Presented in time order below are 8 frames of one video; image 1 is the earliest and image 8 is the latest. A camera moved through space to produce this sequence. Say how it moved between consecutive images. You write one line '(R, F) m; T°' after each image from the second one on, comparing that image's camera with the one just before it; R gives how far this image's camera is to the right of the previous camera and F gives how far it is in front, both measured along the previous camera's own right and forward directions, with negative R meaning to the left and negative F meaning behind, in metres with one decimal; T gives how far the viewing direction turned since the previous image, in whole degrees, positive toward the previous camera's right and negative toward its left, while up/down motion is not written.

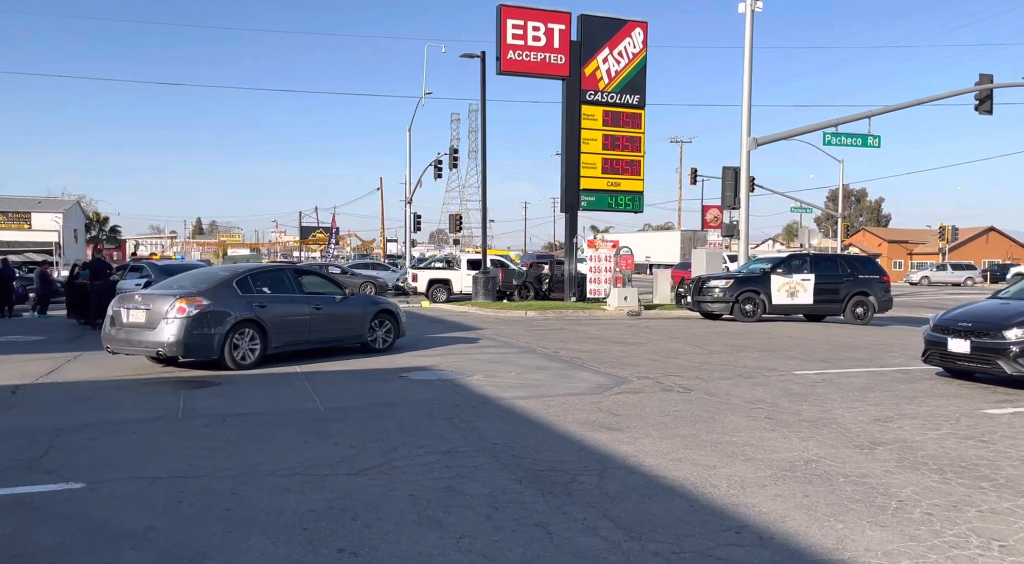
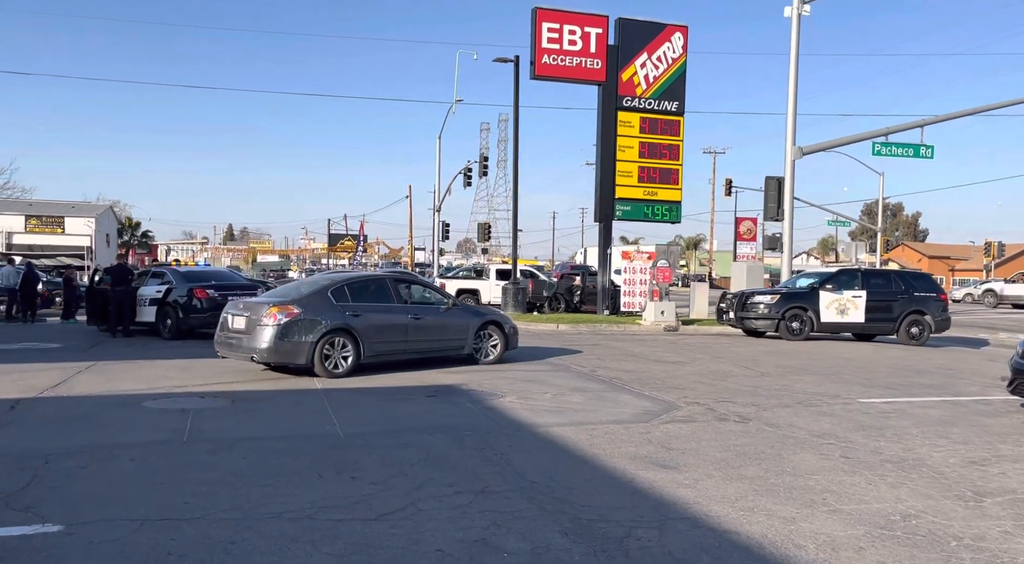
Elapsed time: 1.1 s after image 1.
(-0.1, +0.9) m; -2°
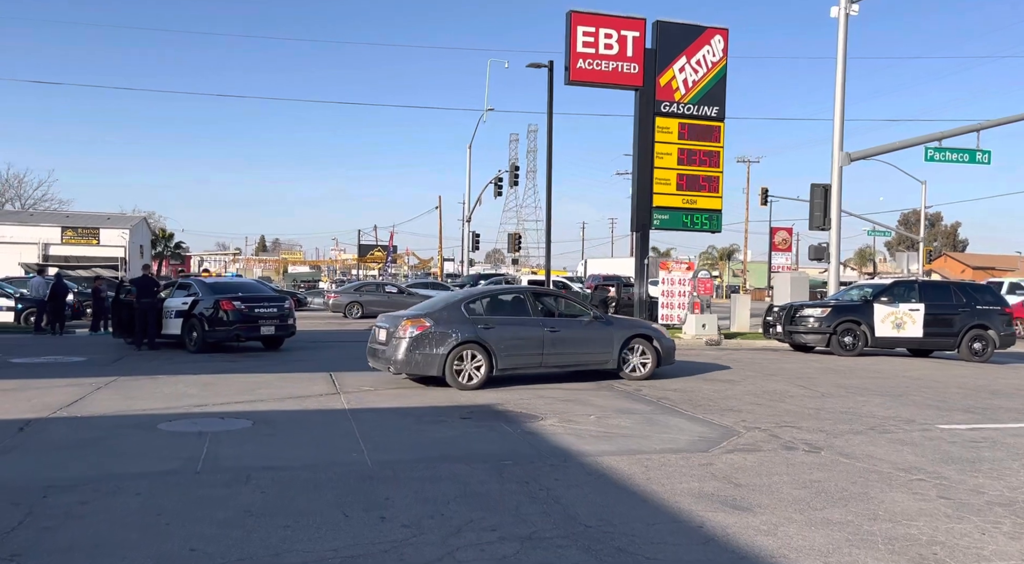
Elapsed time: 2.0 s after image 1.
(-0.2, +0.8) m; -2°
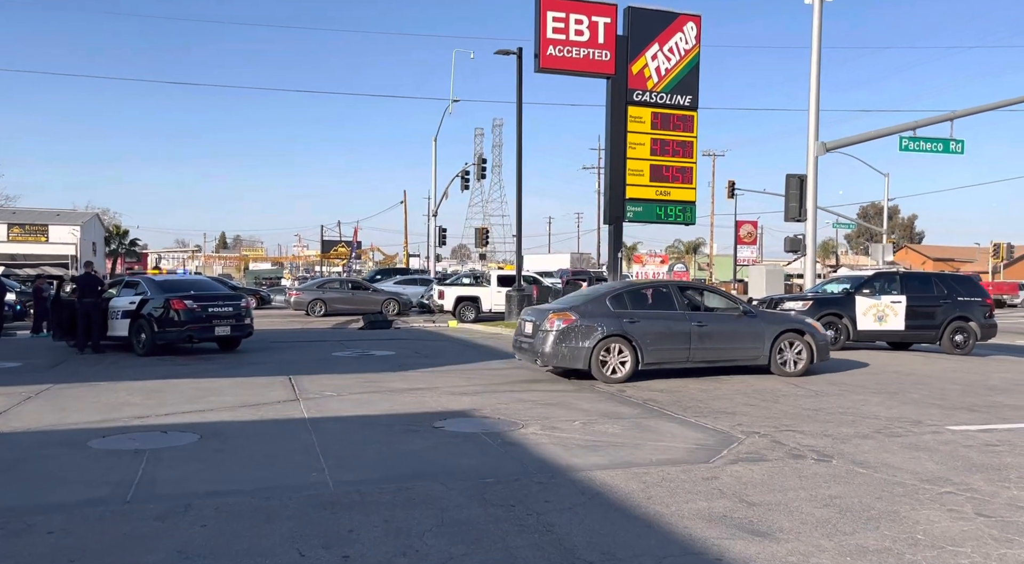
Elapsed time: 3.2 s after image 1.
(-0.1, +0.9) m; +2°
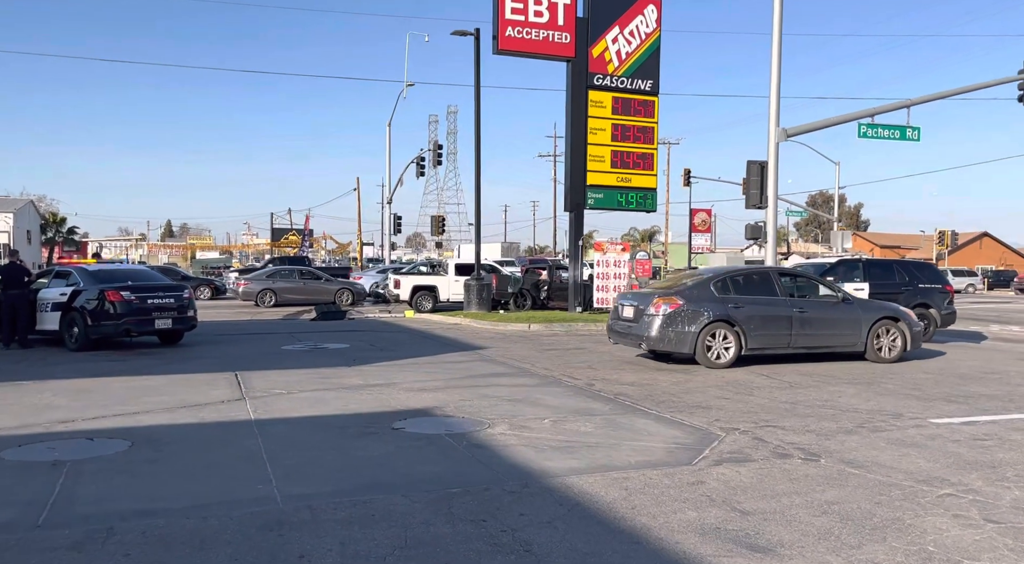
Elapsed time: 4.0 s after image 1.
(-0.1, +0.6) m; +3°
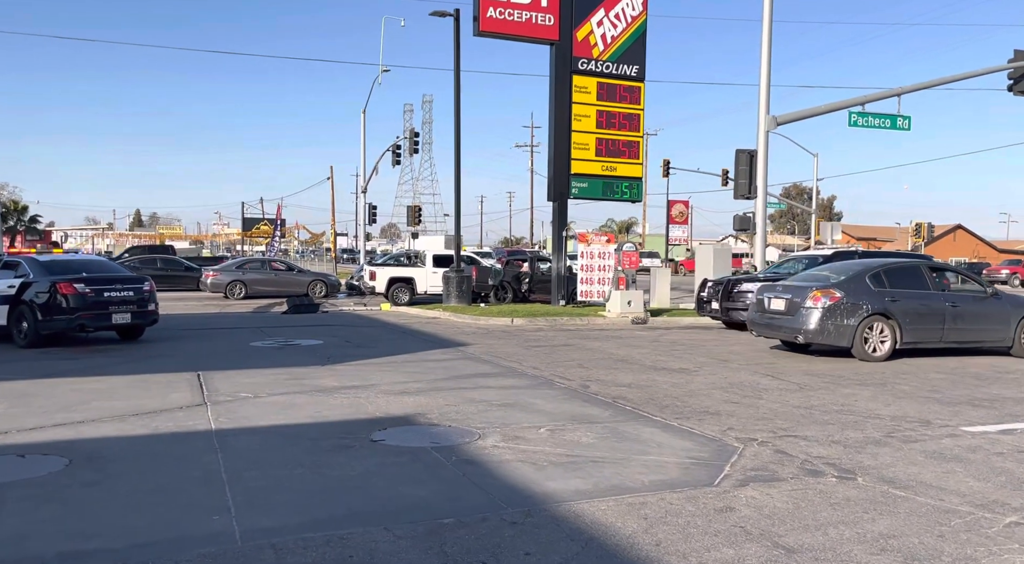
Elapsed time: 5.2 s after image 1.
(-0.2, +0.9) m; +2°
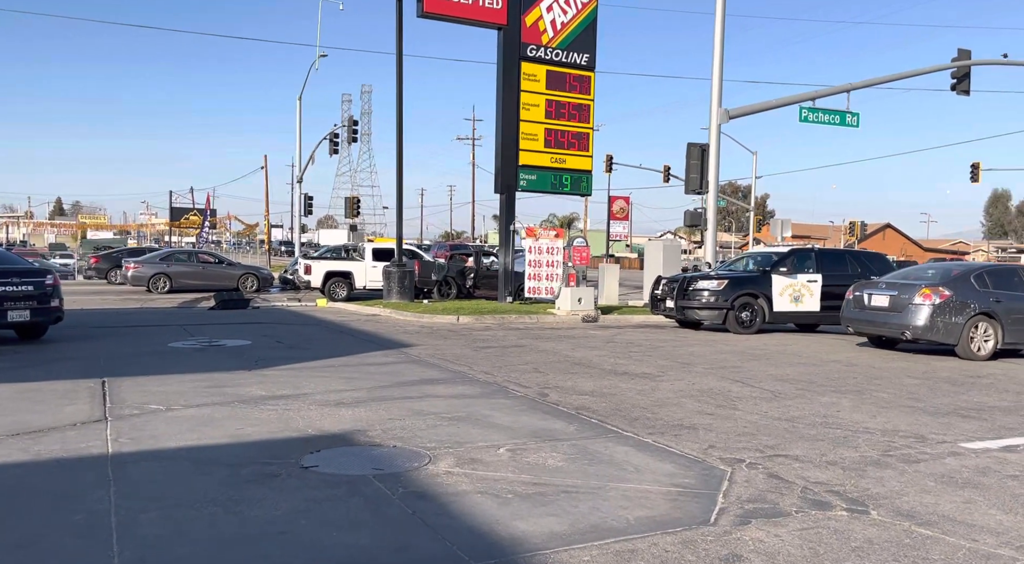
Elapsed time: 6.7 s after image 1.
(-0.1, +1.0) m; +4°
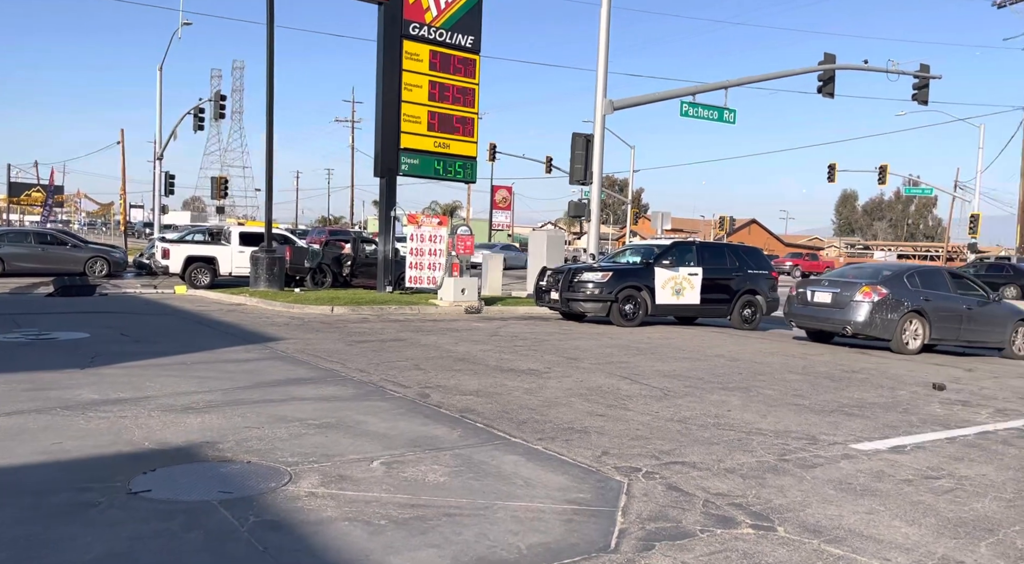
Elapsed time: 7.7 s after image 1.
(0.0, +0.7) m; +8°
